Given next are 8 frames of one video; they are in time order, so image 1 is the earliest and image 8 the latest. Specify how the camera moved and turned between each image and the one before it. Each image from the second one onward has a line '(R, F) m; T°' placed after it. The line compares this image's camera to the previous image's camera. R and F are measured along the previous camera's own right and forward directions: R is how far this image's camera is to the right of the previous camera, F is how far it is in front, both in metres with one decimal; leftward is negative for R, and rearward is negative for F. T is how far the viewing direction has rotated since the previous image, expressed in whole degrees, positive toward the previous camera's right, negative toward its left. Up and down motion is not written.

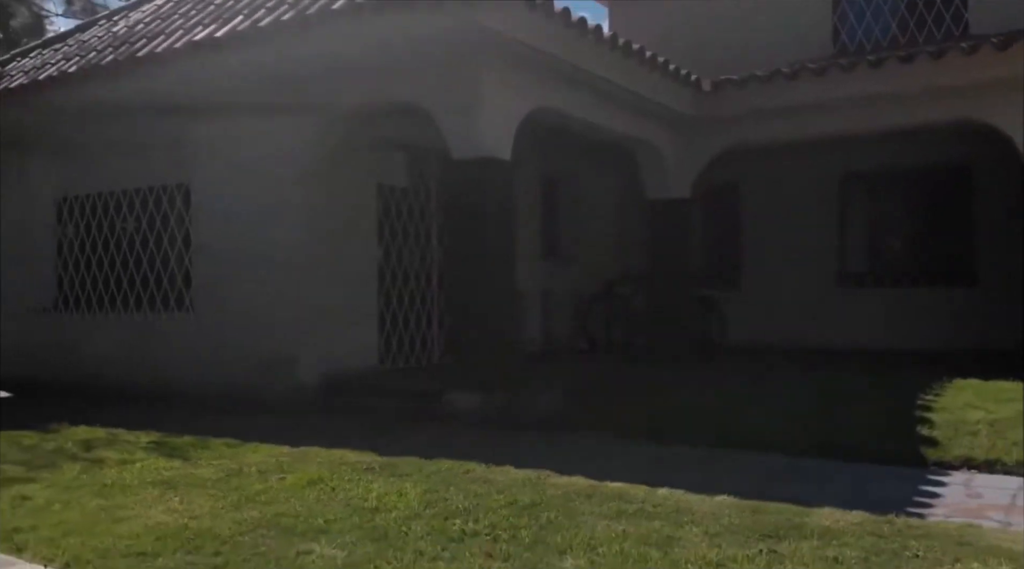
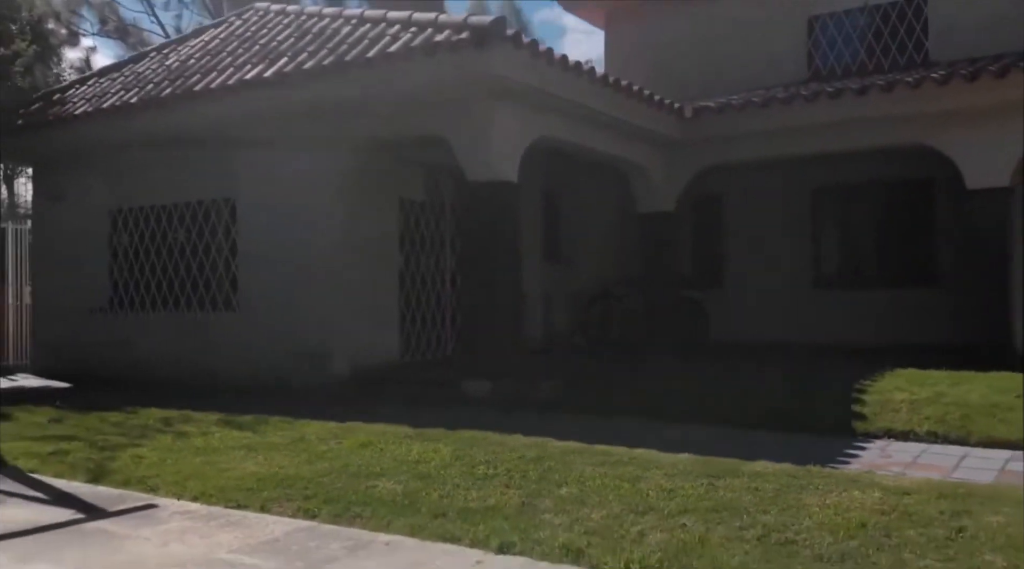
(-0.1, -1.2) m; 0°
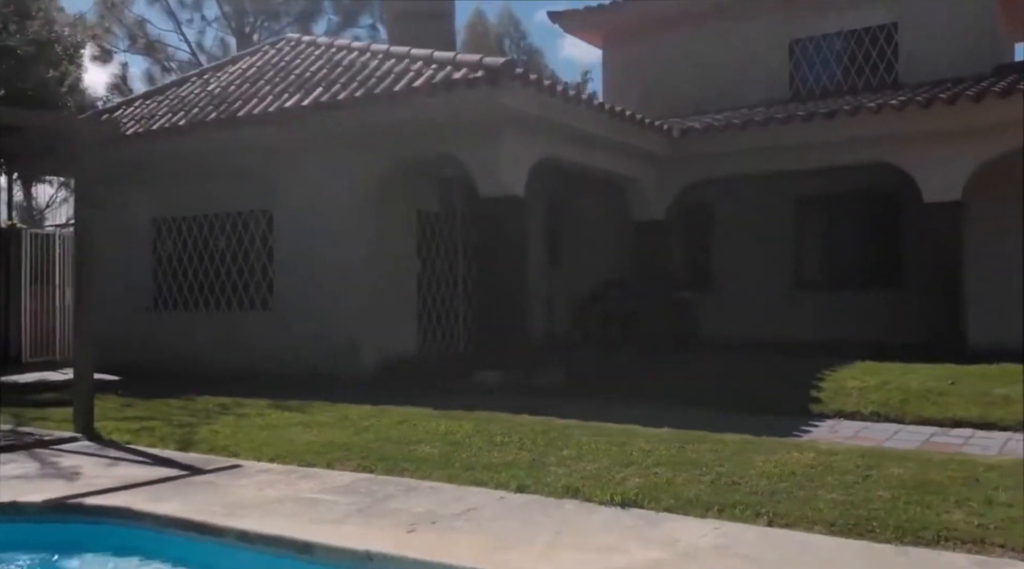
(-0.1, -1.2) m; 0°
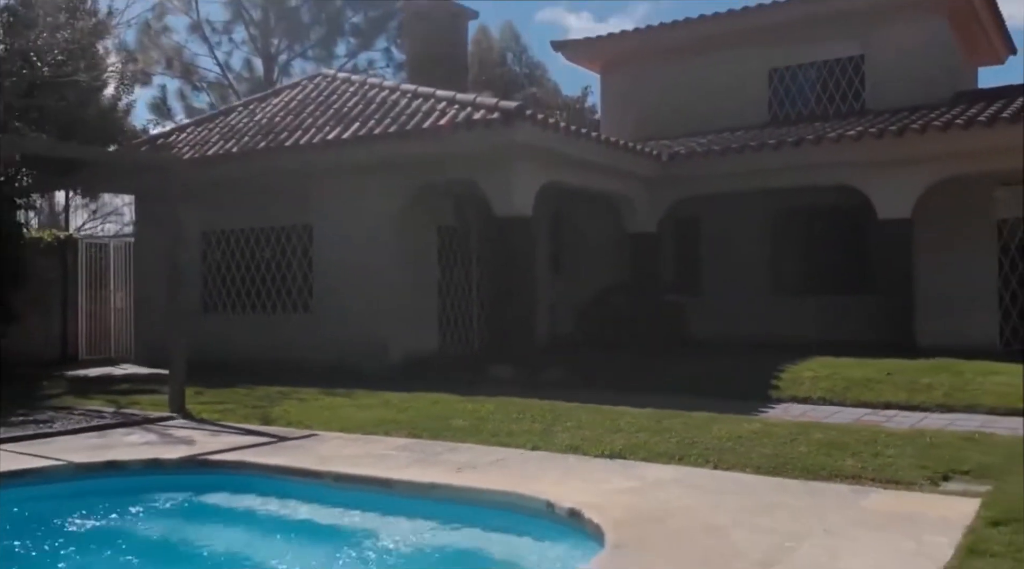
(-0.1, -1.6) m; 0°
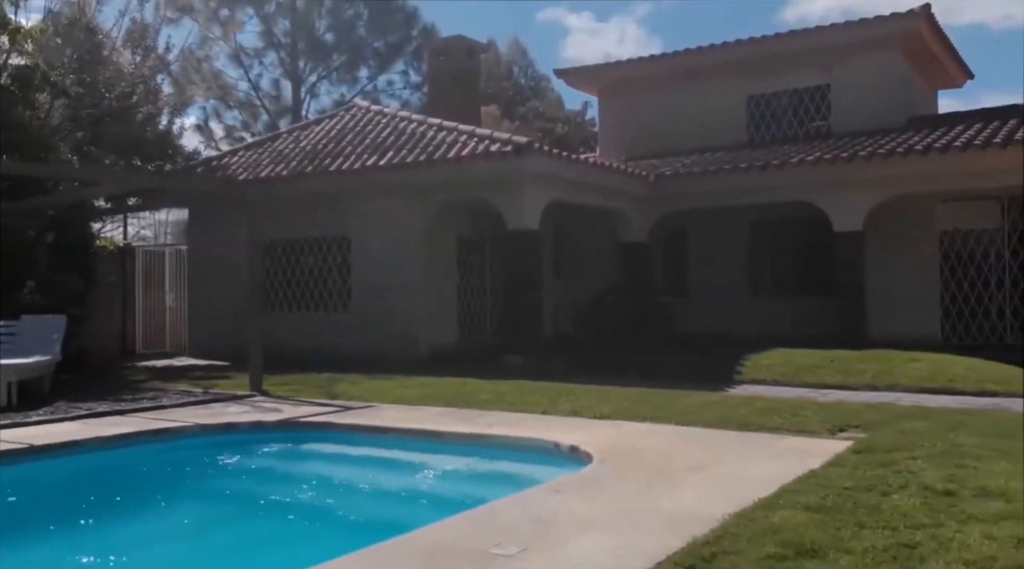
(-0.1, -2.1) m; 0°
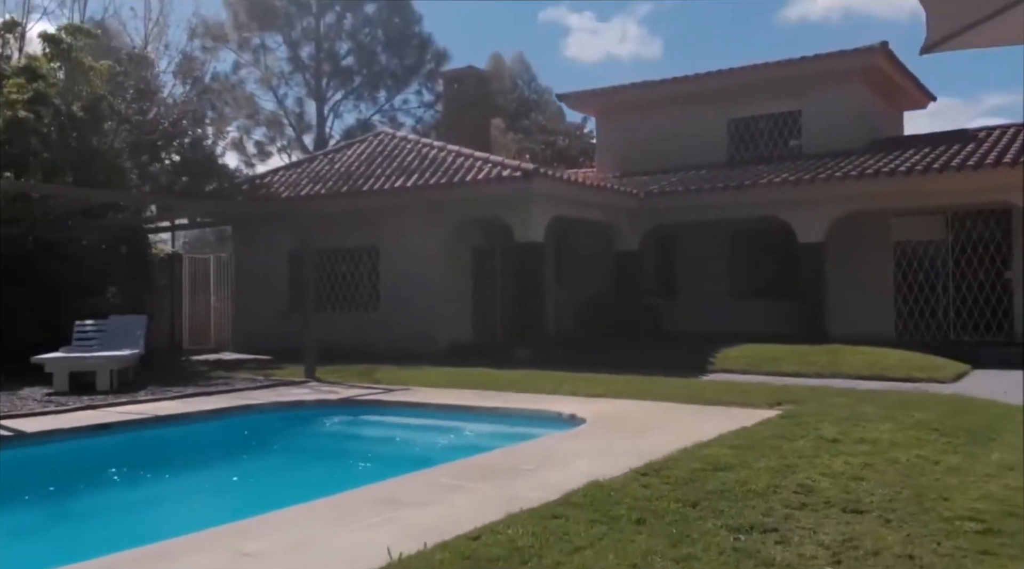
(-0.1, -2.2) m; 0°
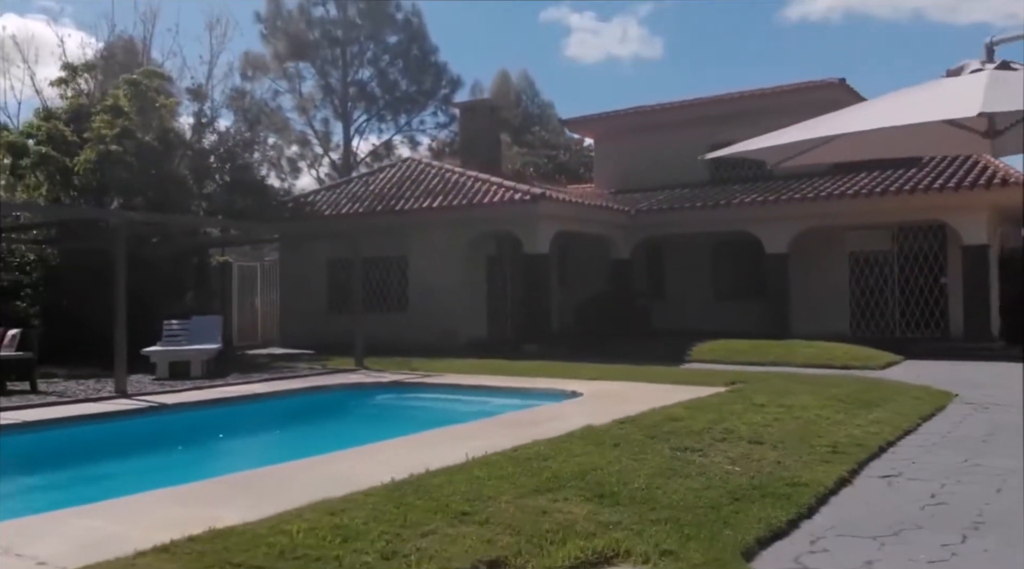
(-0.2, -2.9) m; 0°
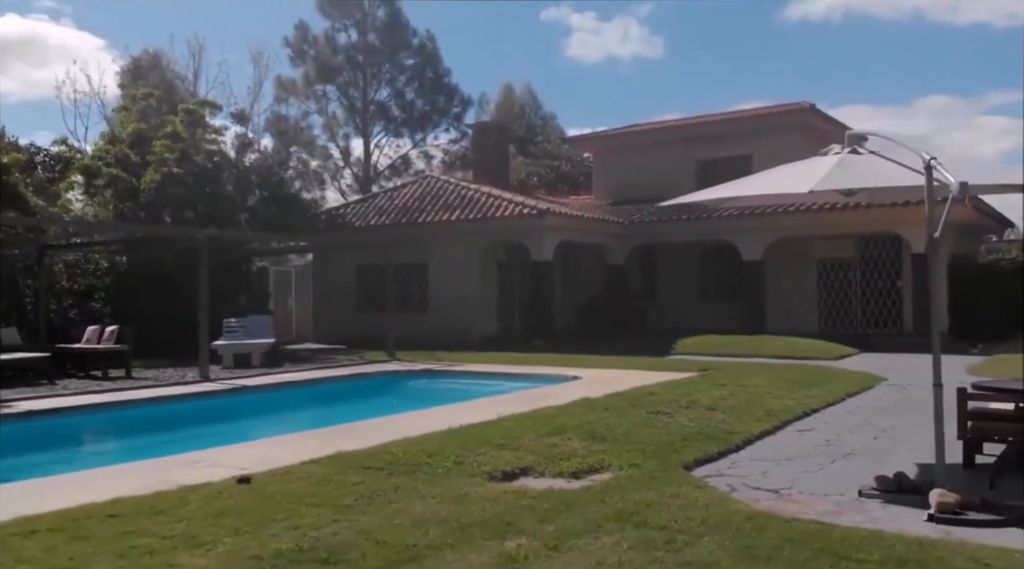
(-0.2, -2.7) m; 0°
